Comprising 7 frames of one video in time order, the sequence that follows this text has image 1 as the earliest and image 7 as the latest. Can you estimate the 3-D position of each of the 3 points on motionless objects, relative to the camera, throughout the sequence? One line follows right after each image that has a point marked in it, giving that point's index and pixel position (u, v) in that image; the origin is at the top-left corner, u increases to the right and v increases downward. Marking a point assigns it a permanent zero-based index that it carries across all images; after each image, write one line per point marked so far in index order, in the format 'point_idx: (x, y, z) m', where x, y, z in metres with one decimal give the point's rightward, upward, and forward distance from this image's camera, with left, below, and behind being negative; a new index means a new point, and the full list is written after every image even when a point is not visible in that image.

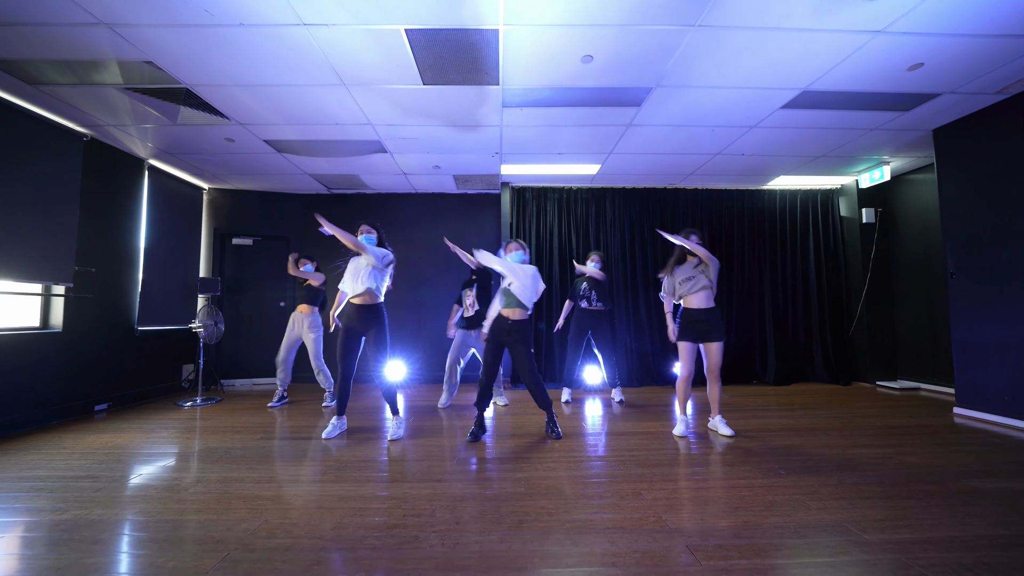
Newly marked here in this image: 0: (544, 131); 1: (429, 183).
0: (+0.3, +1.3, +3.9) m
1: (-1.0, +1.2, +5.4) m
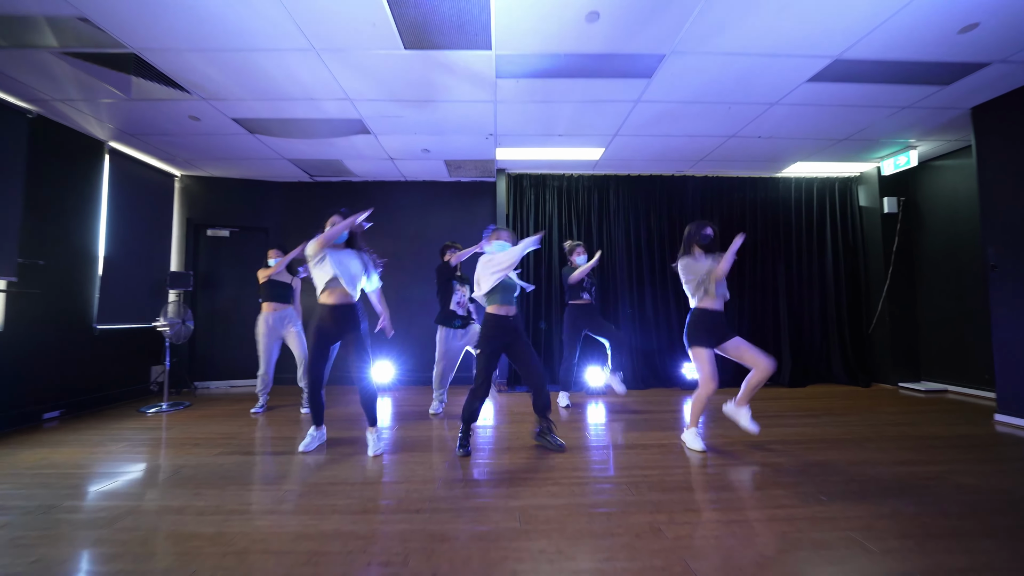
0: (+0.2, +1.4, +3.5) m
1: (-1.0, +1.3, +5.0) m
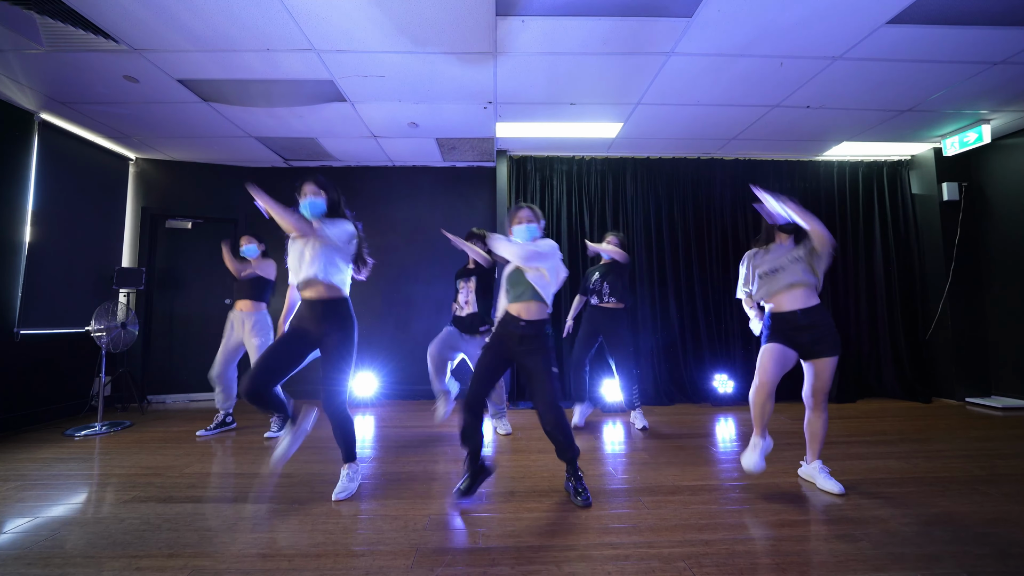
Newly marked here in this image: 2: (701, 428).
0: (+0.2, +1.4, +2.8) m
1: (-1.0, +1.3, +4.3) m
2: (+1.4, -1.0, +3.4) m
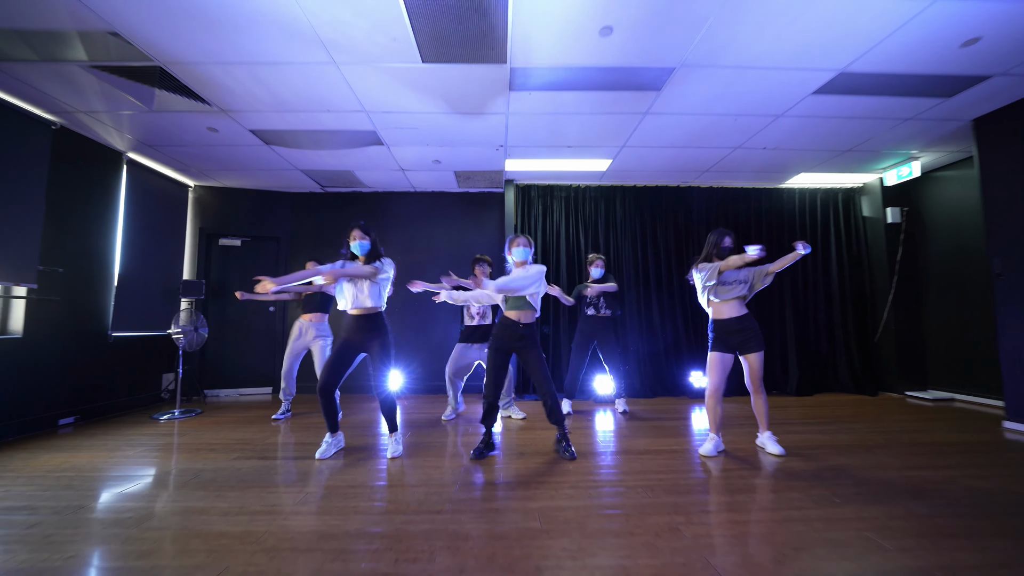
0: (+0.3, +1.3, +3.6) m
1: (-0.9, +1.2, +5.1) m
2: (+1.4, -1.1, +4.1) m
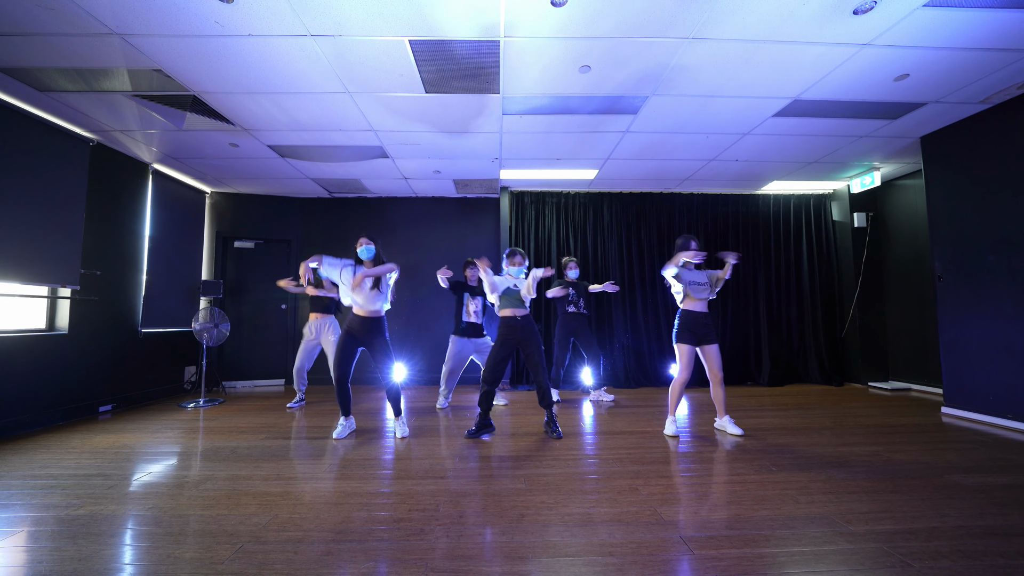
0: (+0.3, +1.3, +4.0) m
1: (-1.0, +1.2, +5.4) m
2: (+1.4, -1.1, +4.5) m
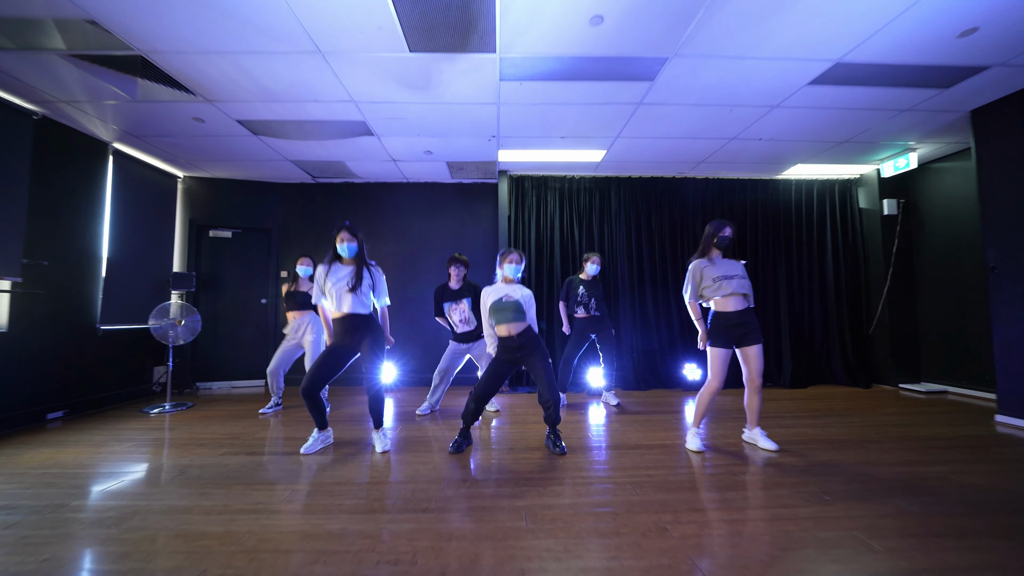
0: (+0.2, +1.3, +3.5) m
1: (-1.0, +1.3, +5.0) m
2: (+1.4, -1.0, +4.1) m
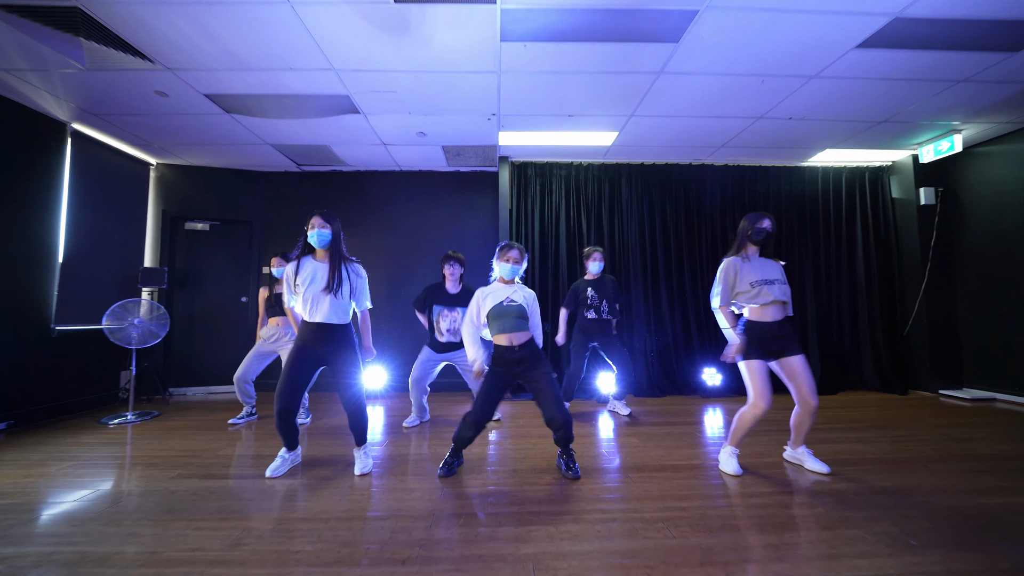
0: (+0.3, +1.4, +3.1) m
1: (-1.0, +1.3, +4.6) m
2: (+1.4, -1.0, +3.7) m
